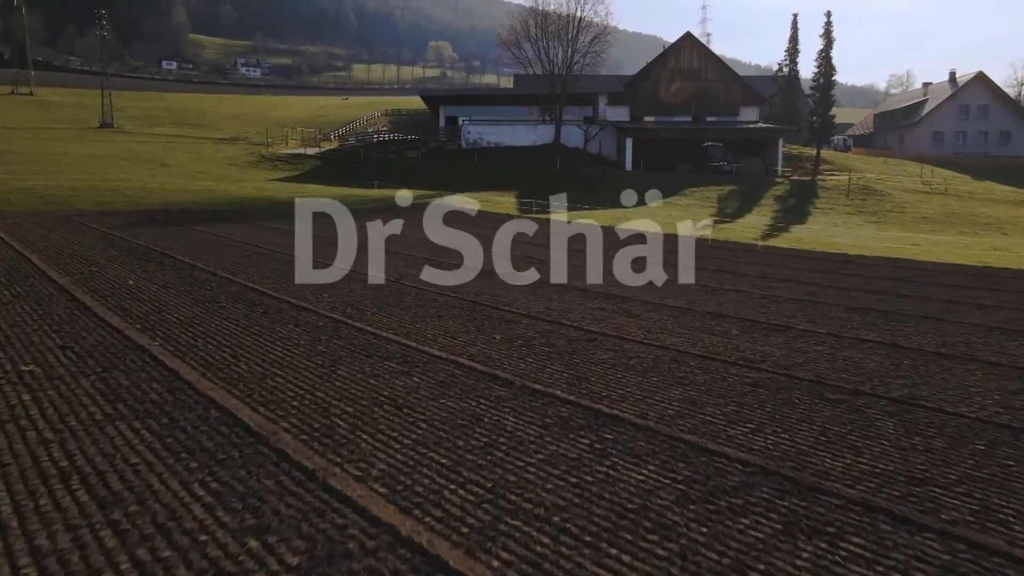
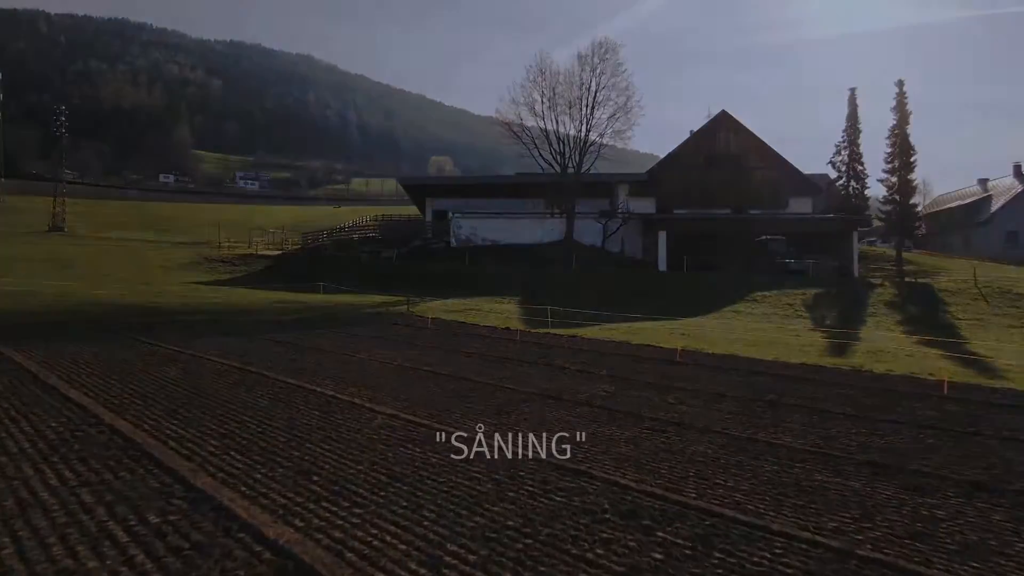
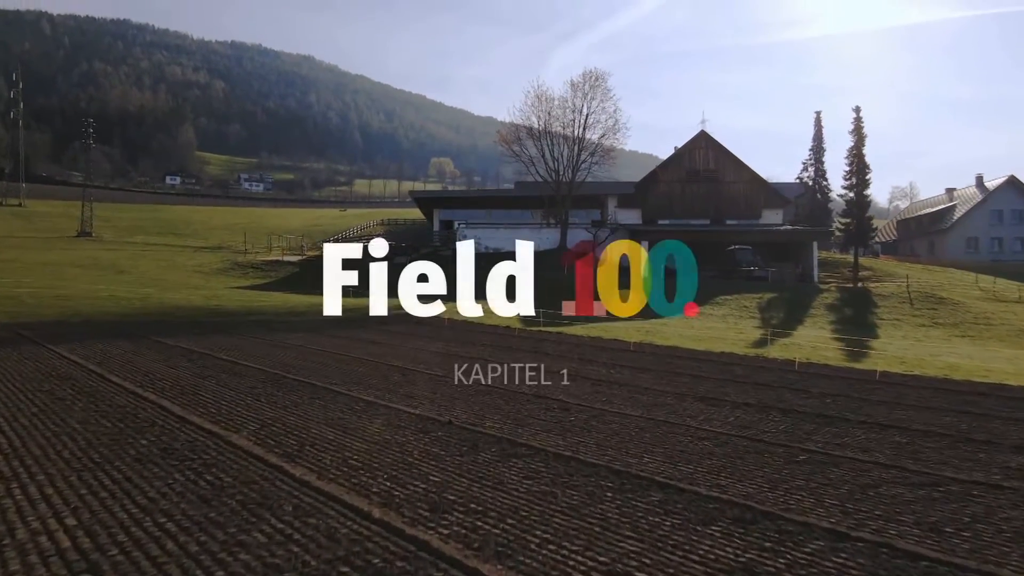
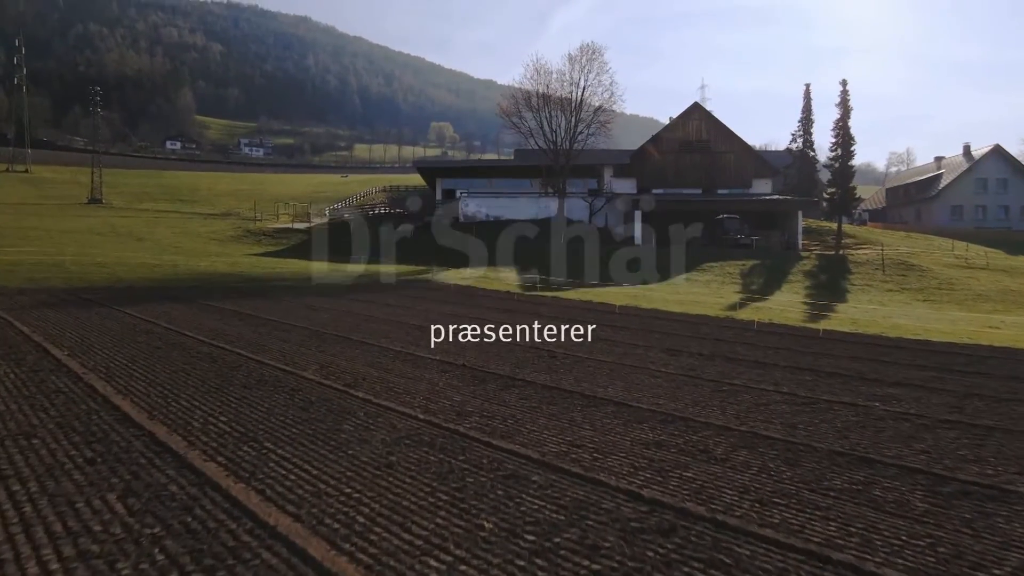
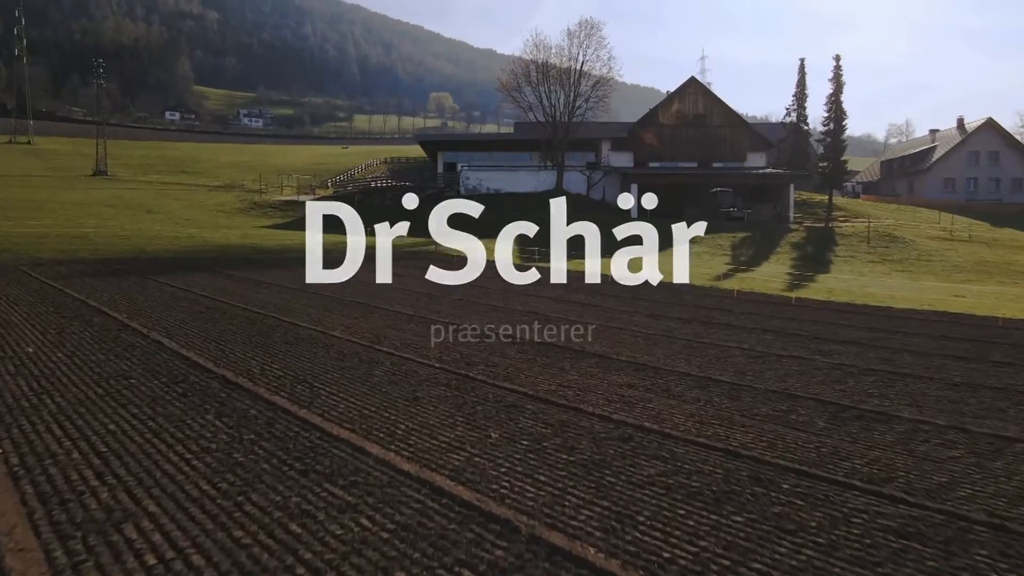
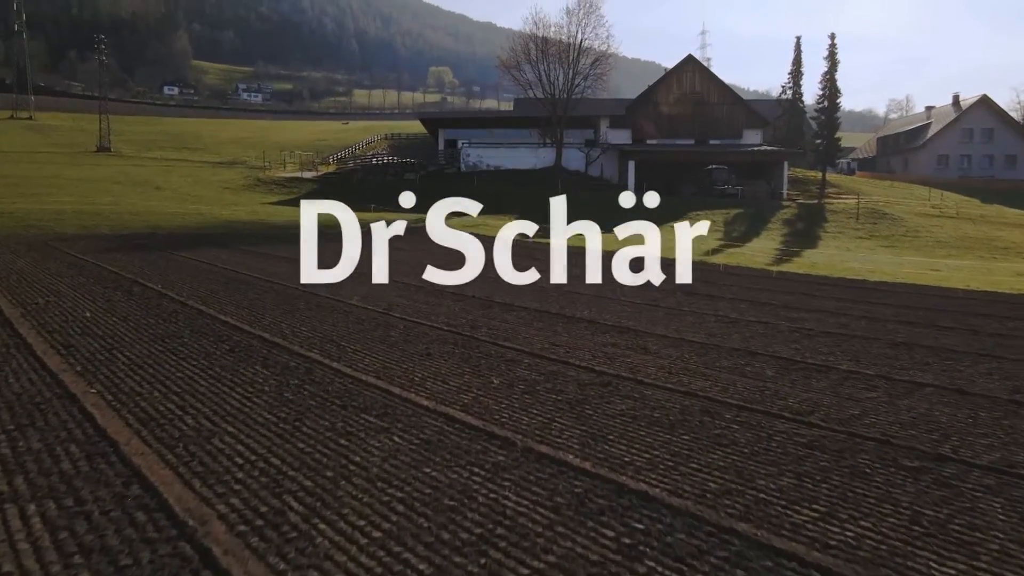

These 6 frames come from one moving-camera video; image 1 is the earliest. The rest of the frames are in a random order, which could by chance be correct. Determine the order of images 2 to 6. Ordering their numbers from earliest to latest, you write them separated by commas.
6, 5, 4, 3, 2
